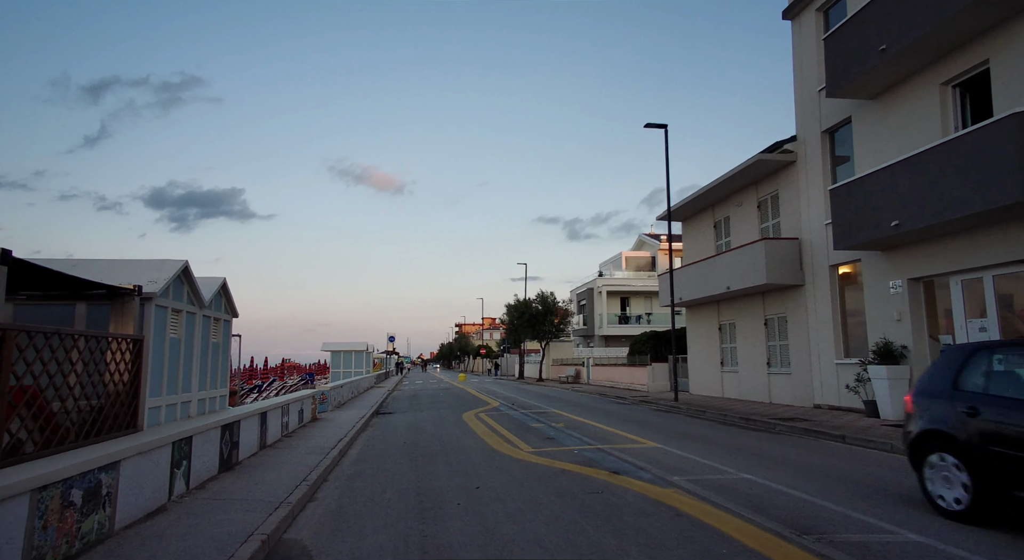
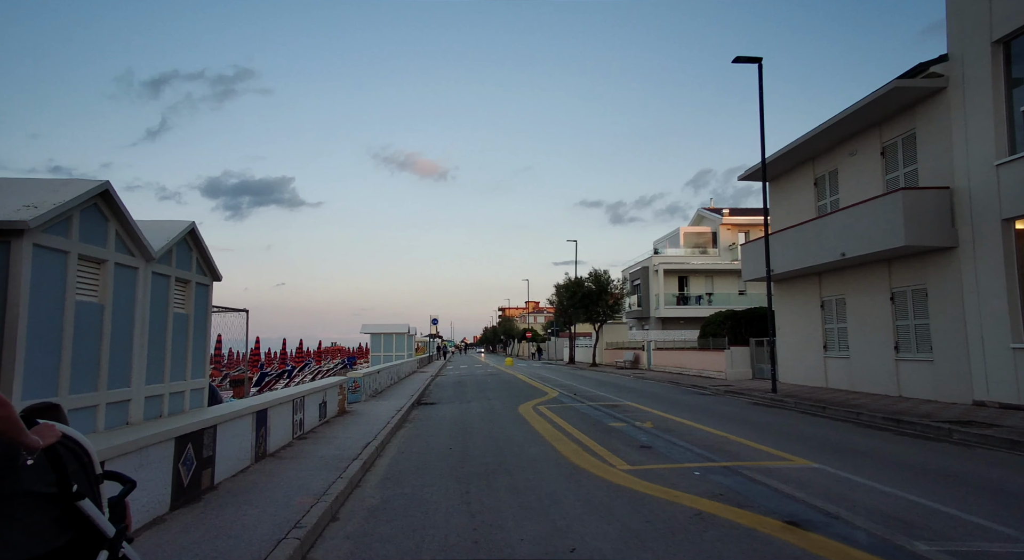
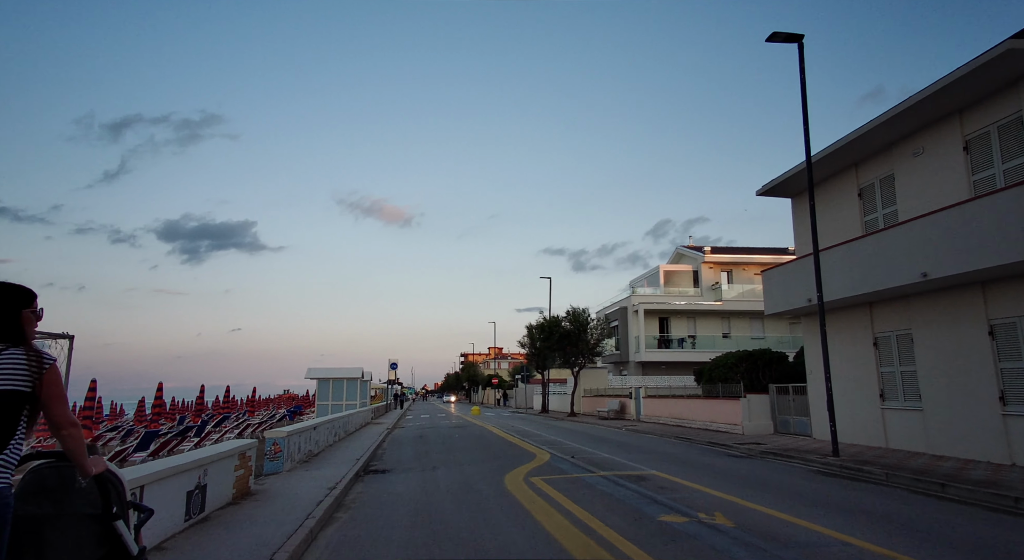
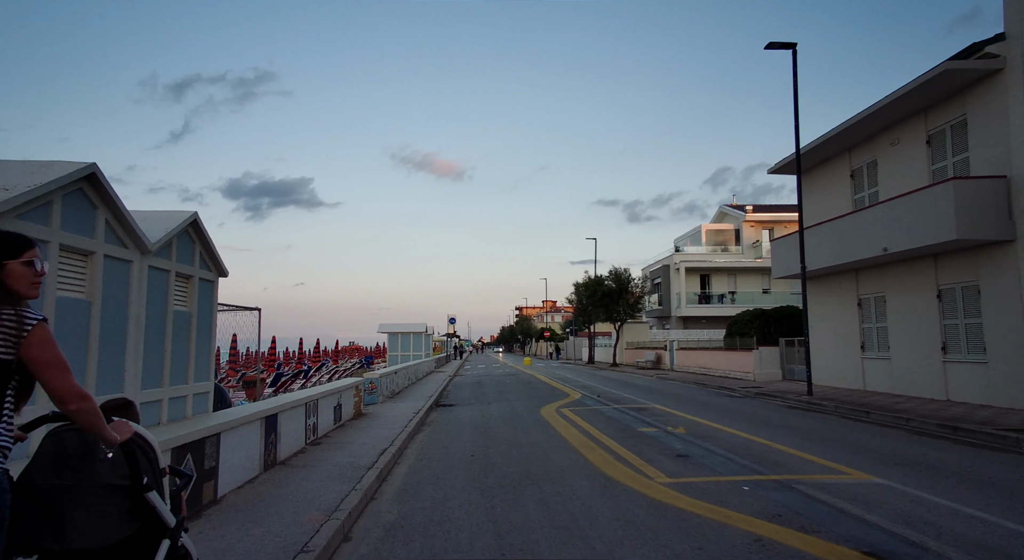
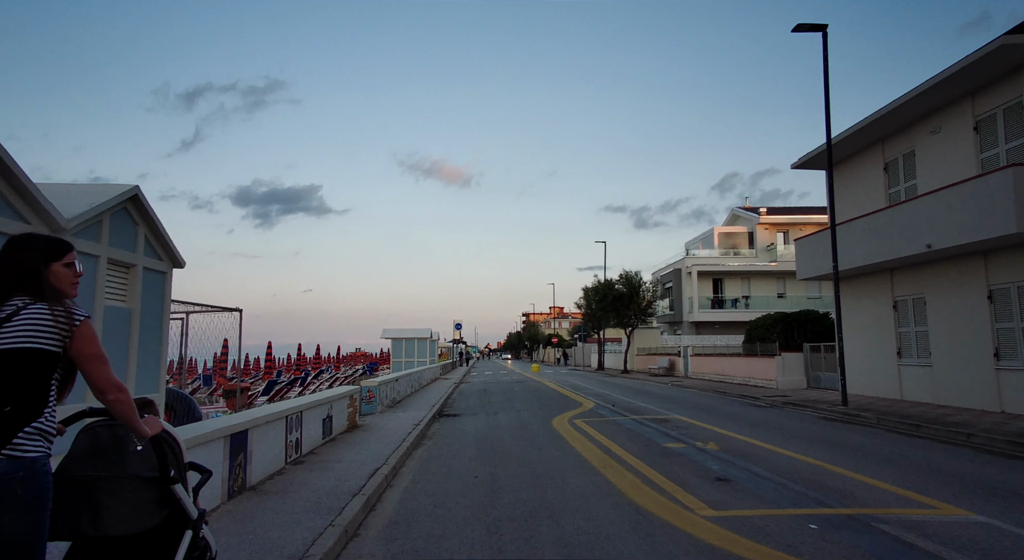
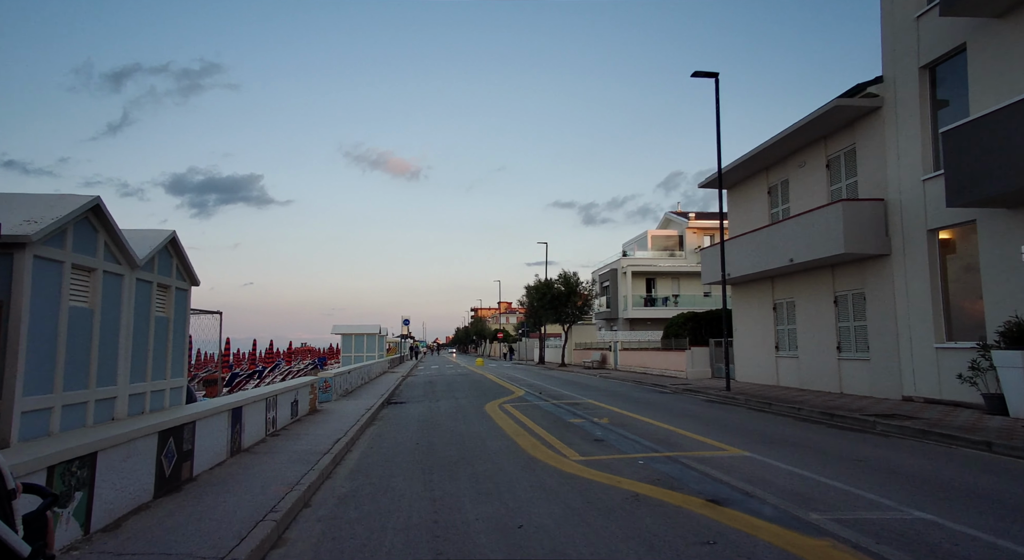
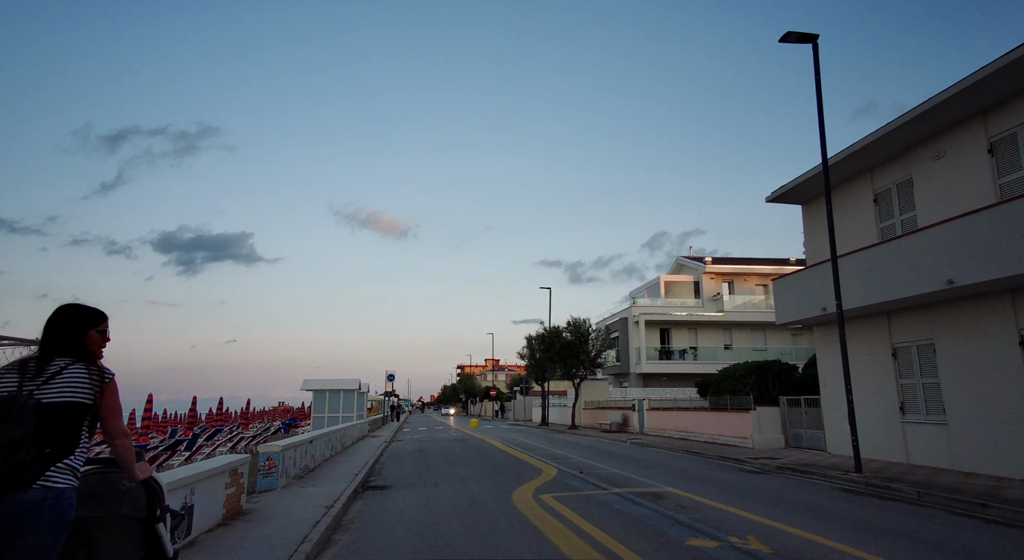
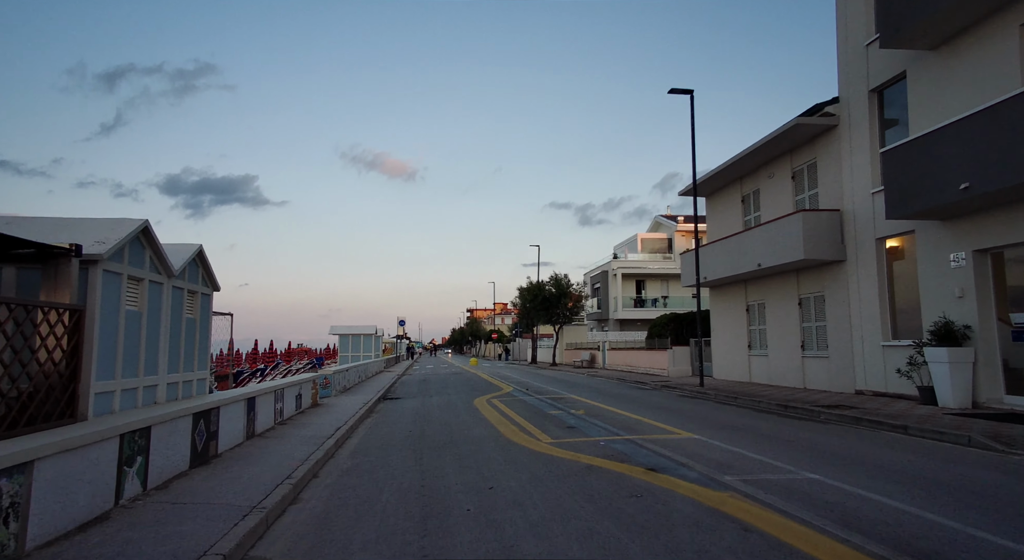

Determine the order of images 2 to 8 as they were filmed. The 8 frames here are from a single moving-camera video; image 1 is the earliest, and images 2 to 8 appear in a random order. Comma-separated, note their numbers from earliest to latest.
8, 6, 2, 4, 5, 3, 7
